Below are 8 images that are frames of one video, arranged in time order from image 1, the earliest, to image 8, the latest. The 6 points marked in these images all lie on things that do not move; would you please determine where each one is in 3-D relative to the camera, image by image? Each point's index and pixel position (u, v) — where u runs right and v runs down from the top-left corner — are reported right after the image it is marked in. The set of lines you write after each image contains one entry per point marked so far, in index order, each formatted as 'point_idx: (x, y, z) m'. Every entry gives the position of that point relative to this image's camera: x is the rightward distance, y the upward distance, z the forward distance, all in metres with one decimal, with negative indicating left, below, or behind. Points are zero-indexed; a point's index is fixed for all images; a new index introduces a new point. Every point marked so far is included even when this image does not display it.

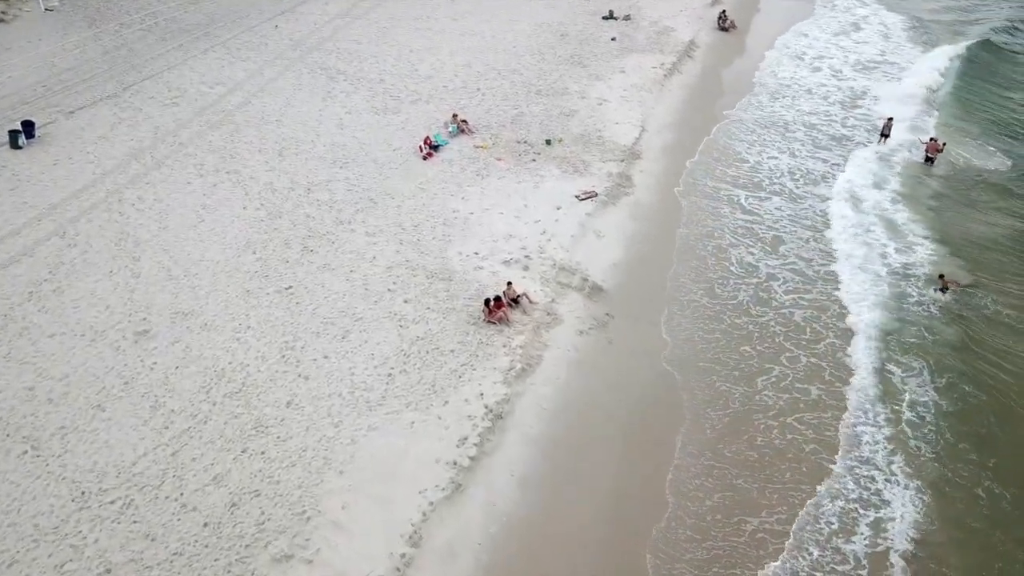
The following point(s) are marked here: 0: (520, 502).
0: (-0.3, -3.6, +14.0) m
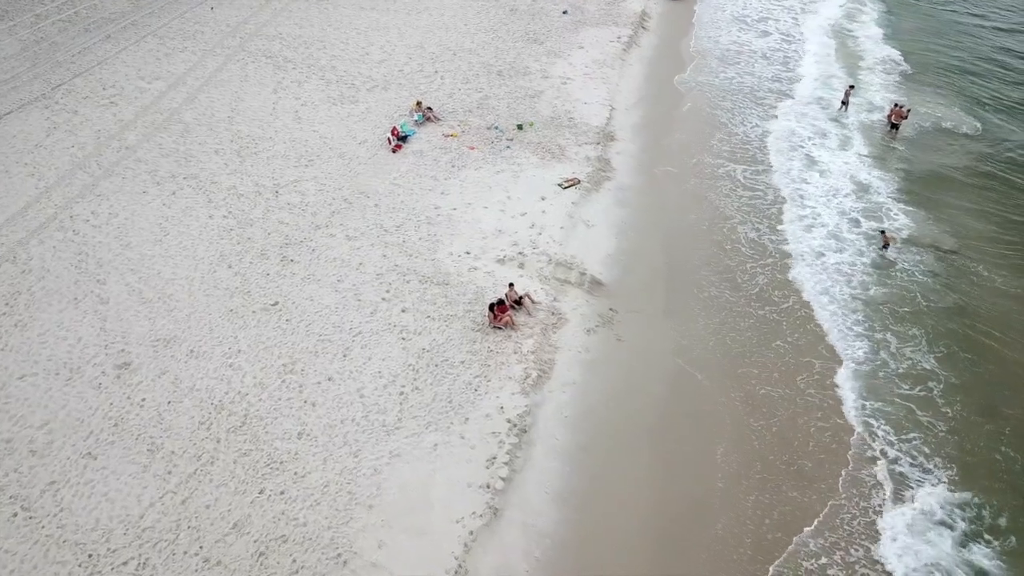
0: (+0.4, -3.8, +13.4) m
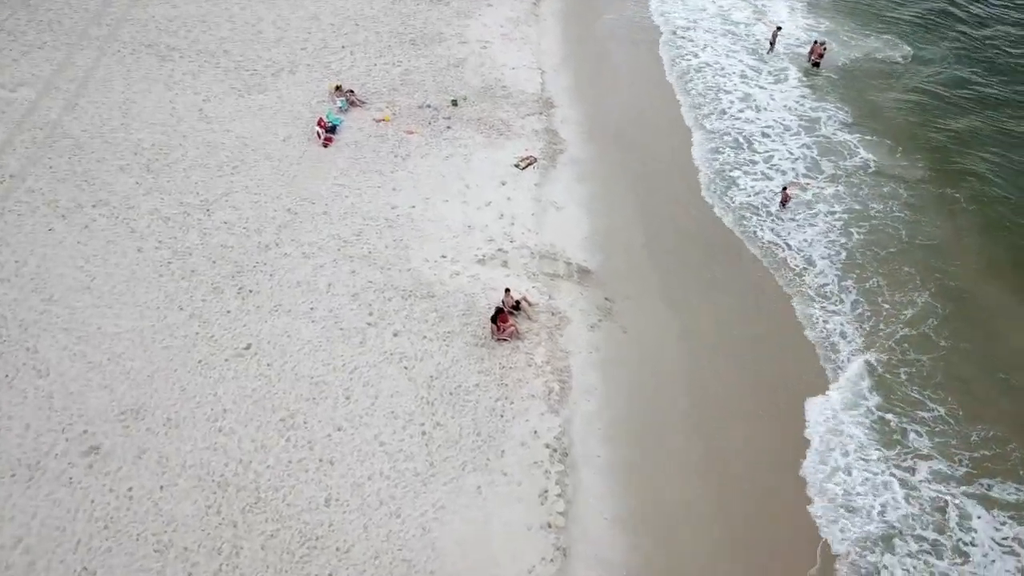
0: (+1.4, -4.0, +12.7) m
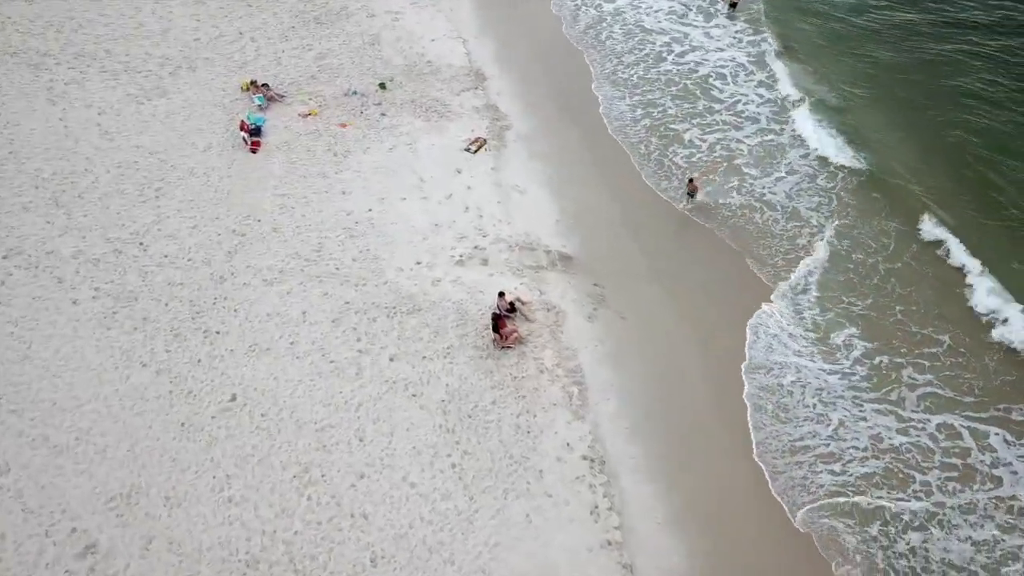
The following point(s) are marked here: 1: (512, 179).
0: (+2.3, -4.1, +12.4) m
1: (0.0, +2.5, +18.9) m
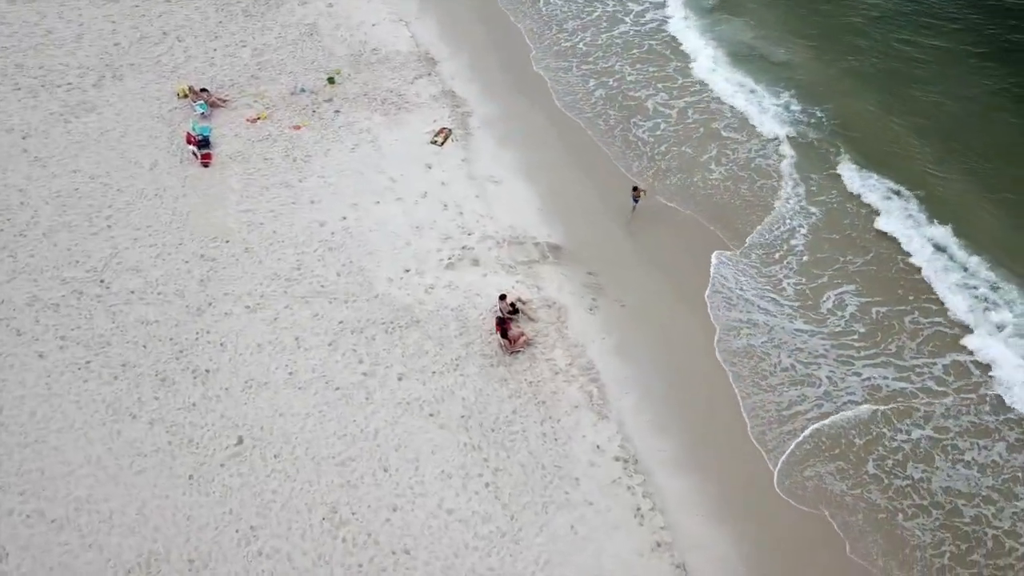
0: (+3.0, -4.0, +12.4) m
1: (-0.6, +2.6, +18.2) m
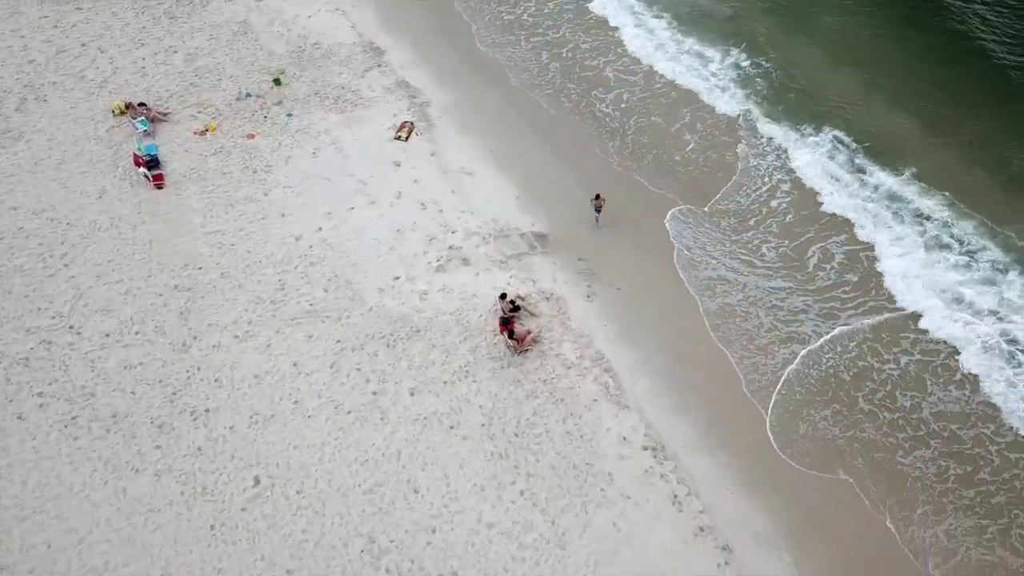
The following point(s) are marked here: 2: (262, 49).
0: (+3.6, -3.7, +12.6) m
1: (-1.2, +2.7, +17.7) m
2: (-6.1, +5.8, +19.9) m
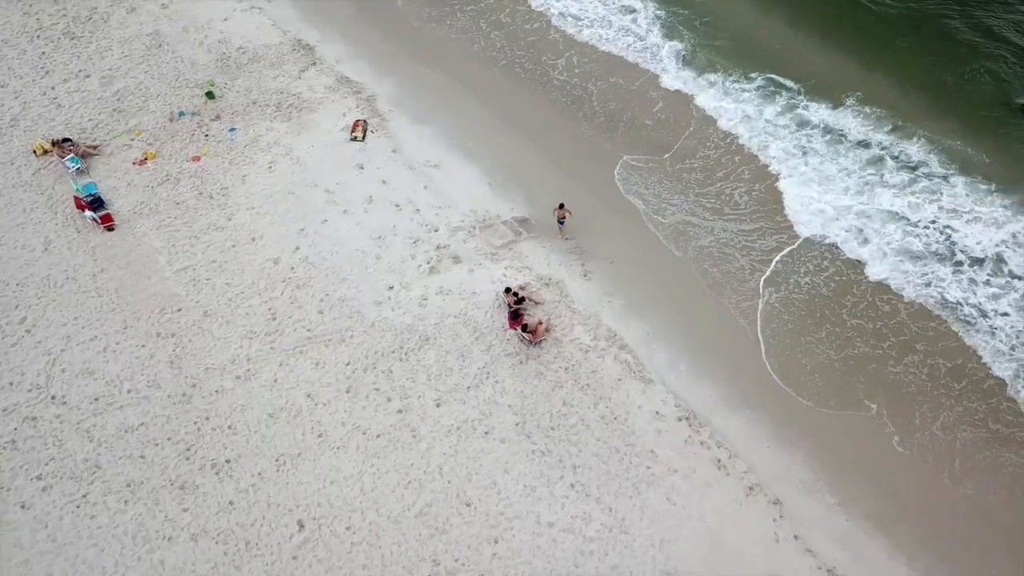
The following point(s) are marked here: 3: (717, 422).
0: (+4.4, -3.0, +13.0) m
1: (-2.0, +2.8, +17.1) m
2: (-7.5, +5.1, +18.5) m
3: (+3.4, -2.2, +13.5) m
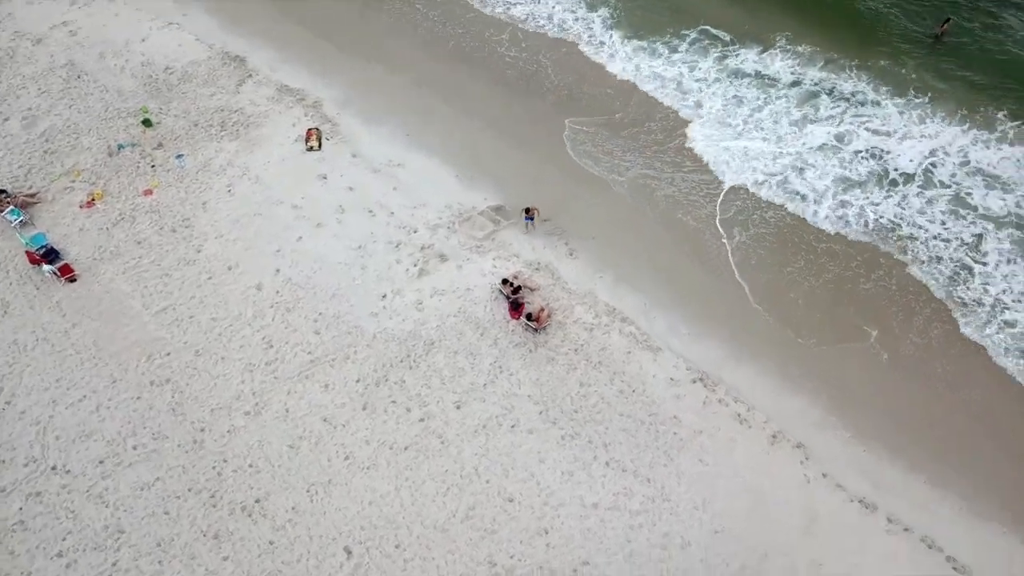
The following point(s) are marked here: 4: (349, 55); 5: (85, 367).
0: (+4.9, -2.2, +13.6) m
1: (-2.7, +2.7, +16.7) m
2: (-8.6, +4.2, +17.4) m
3: (+3.7, -1.5, +13.9) m
4: (-3.8, +5.5, +19.1) m
5: (-7.1, -1.3, +13.5) m
